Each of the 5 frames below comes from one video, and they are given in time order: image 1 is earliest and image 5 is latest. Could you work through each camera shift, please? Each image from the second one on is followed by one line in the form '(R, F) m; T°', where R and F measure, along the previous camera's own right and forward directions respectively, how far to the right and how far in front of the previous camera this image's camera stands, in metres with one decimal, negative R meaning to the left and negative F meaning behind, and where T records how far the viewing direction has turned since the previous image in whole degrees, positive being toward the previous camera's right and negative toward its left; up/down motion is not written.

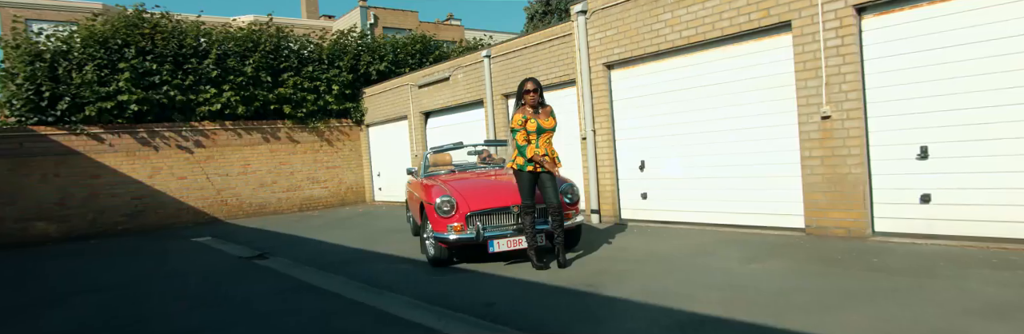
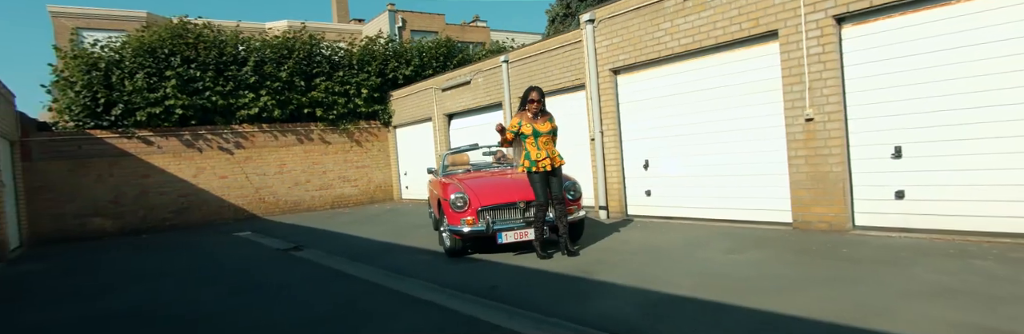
(+0.3, -0.6) m; -3°
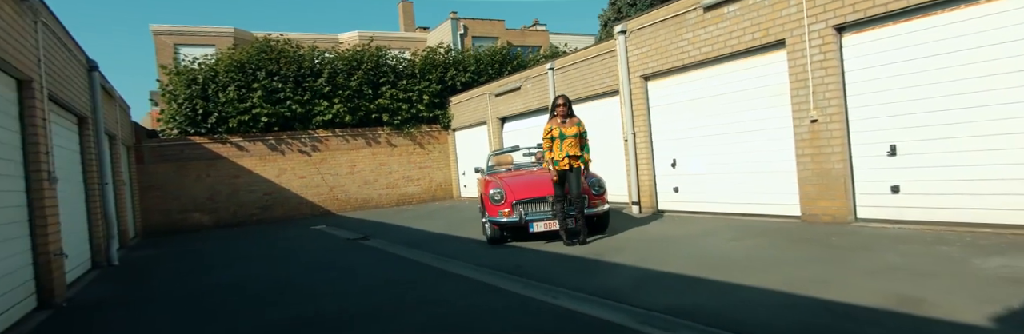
(+0.5, -1.0) m; -7°
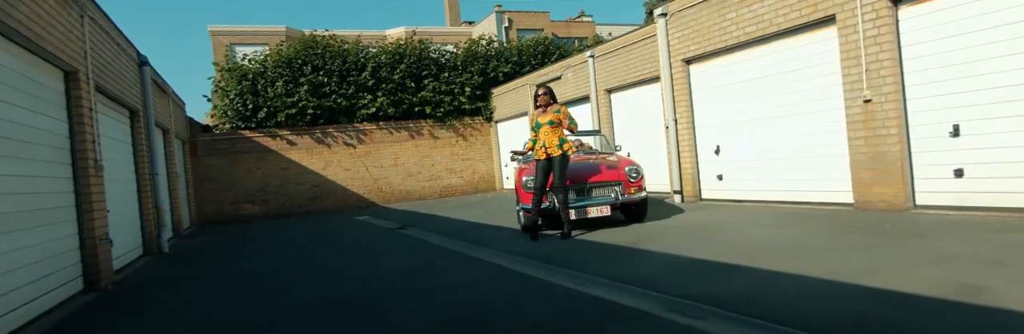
(+0.2, +0.1) m; -5°
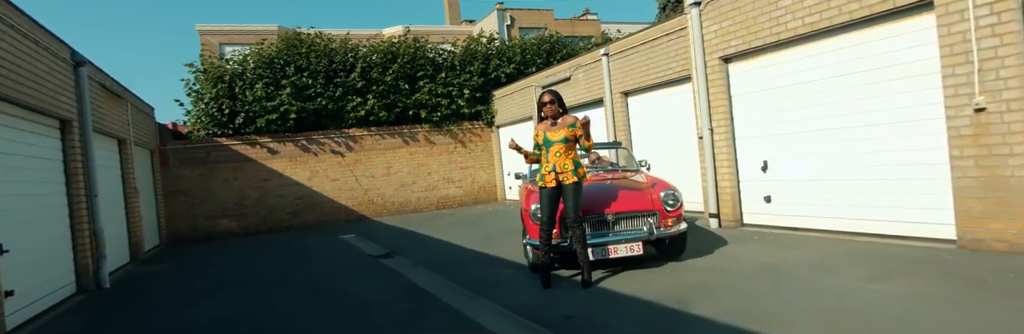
(0.0, +1.5) m; 0°
